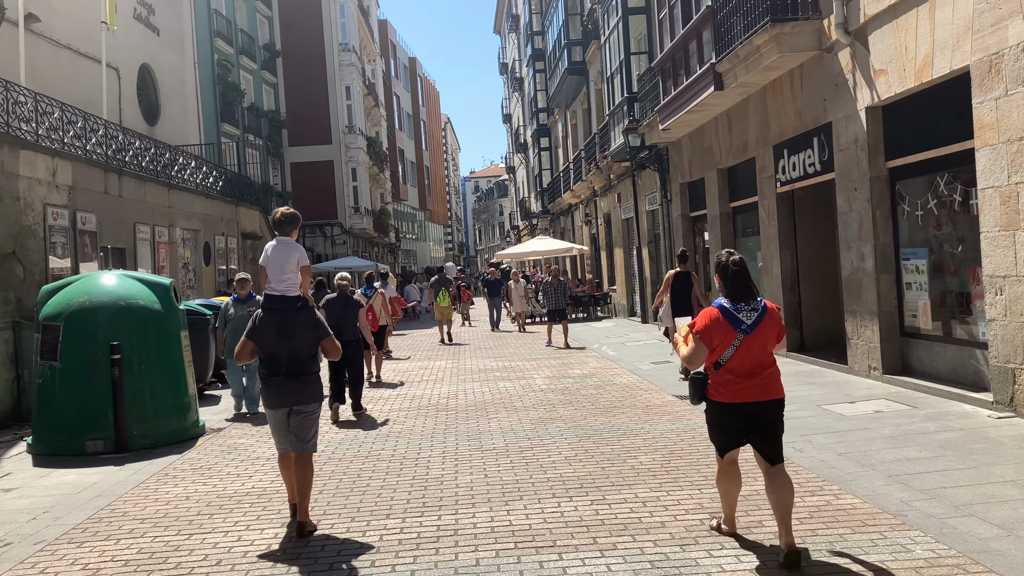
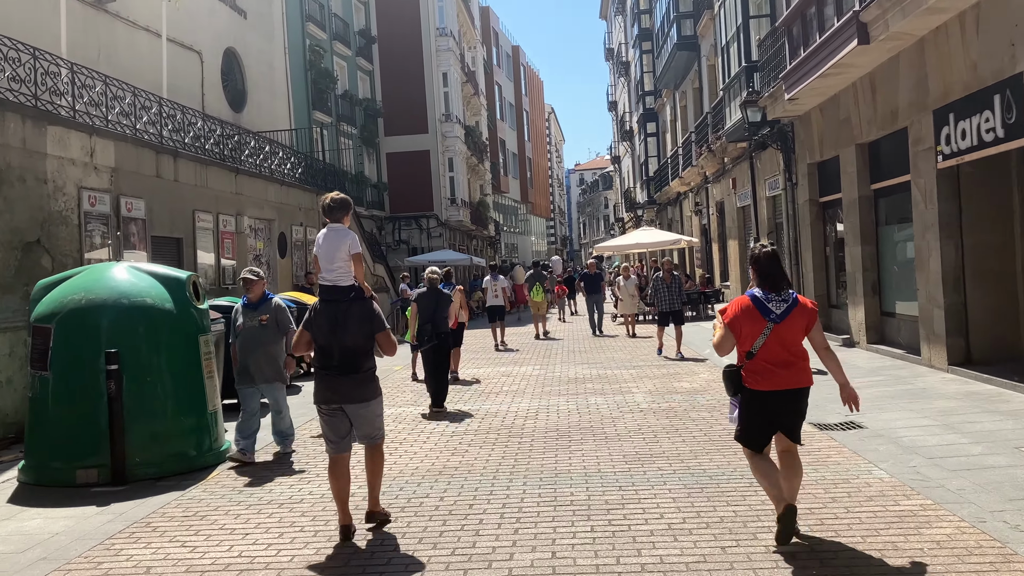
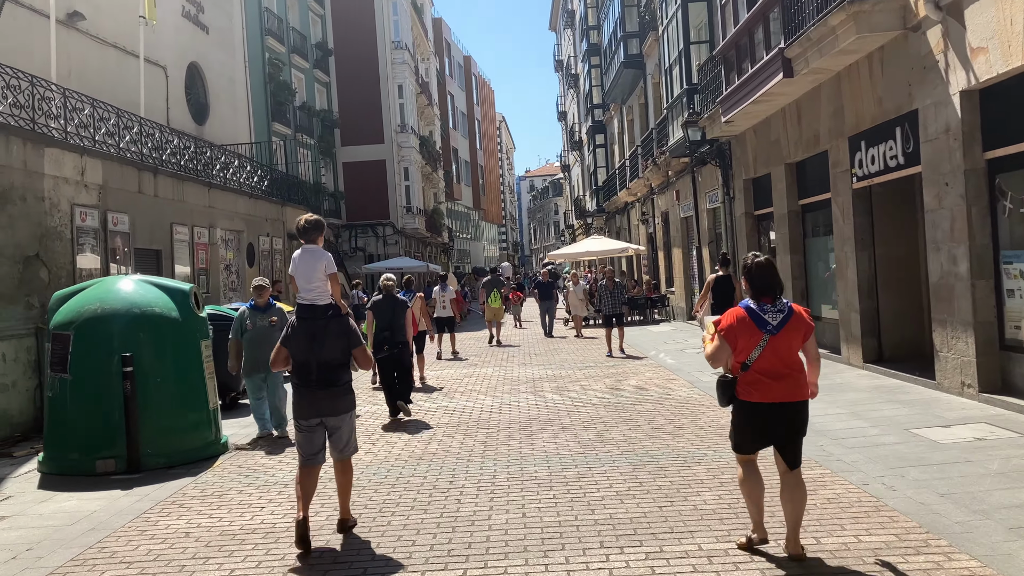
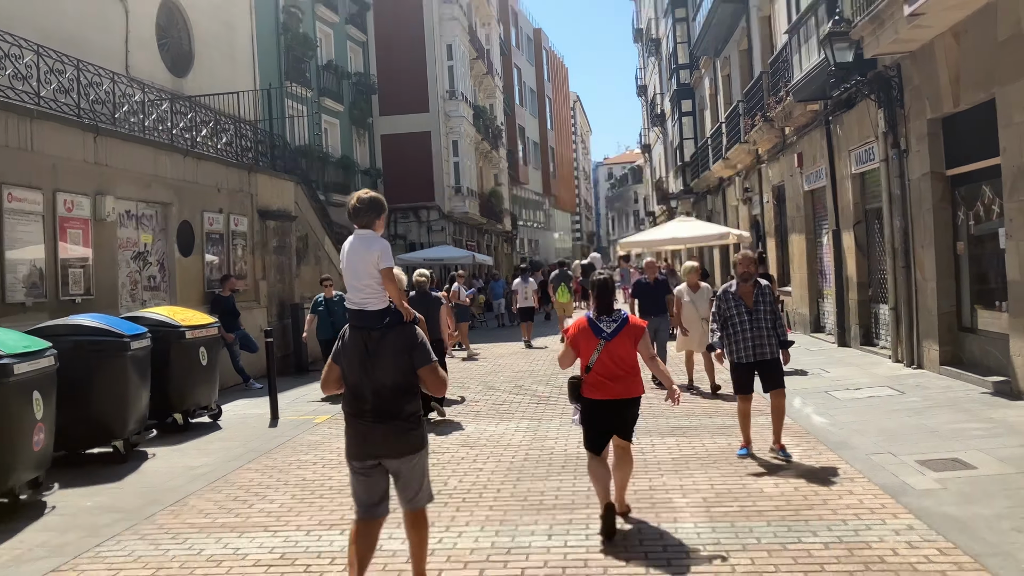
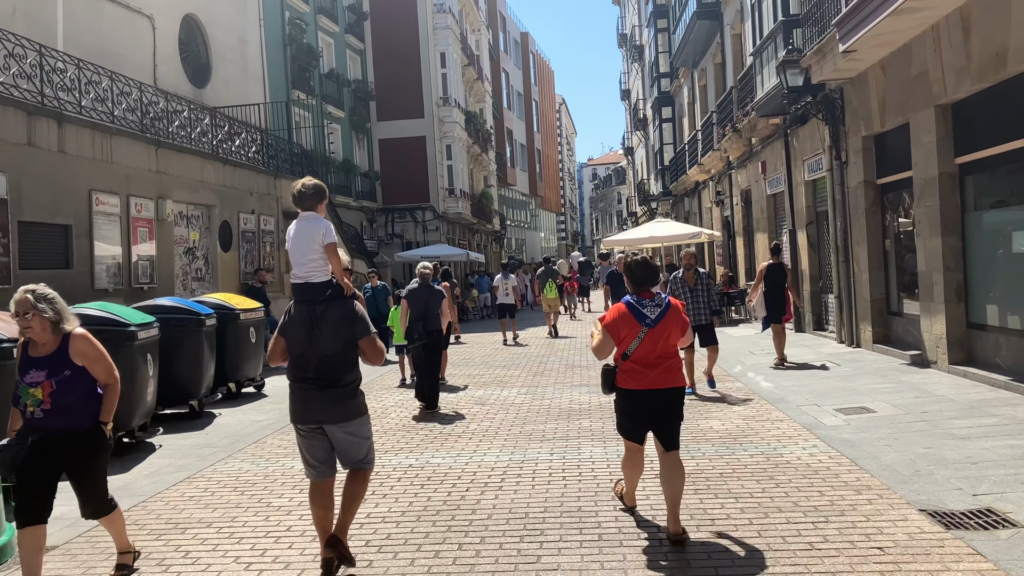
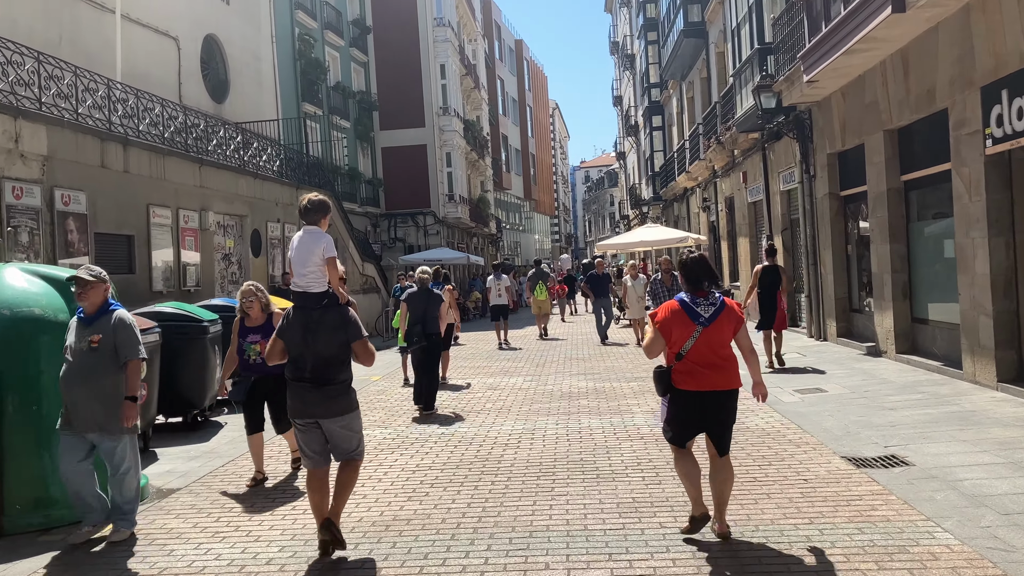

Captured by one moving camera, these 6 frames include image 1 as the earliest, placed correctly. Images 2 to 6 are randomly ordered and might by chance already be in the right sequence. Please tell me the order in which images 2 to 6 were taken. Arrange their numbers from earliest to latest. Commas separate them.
3, 2, 6, 5, 4
